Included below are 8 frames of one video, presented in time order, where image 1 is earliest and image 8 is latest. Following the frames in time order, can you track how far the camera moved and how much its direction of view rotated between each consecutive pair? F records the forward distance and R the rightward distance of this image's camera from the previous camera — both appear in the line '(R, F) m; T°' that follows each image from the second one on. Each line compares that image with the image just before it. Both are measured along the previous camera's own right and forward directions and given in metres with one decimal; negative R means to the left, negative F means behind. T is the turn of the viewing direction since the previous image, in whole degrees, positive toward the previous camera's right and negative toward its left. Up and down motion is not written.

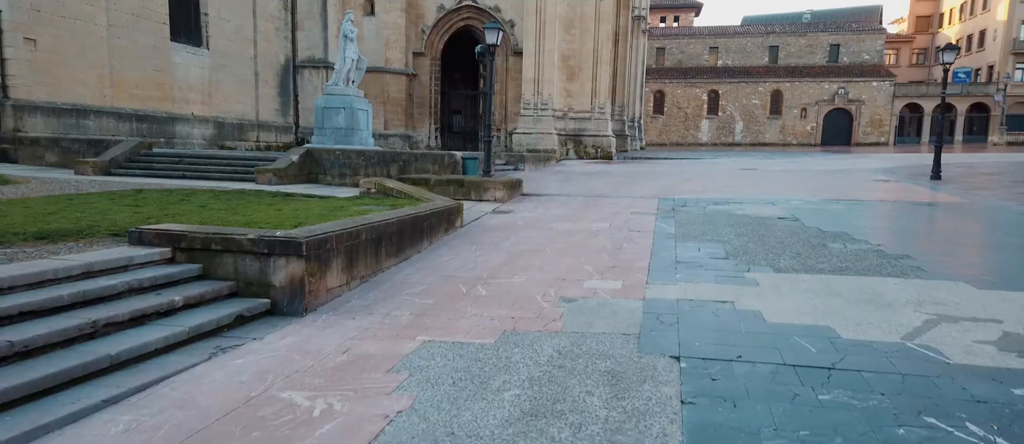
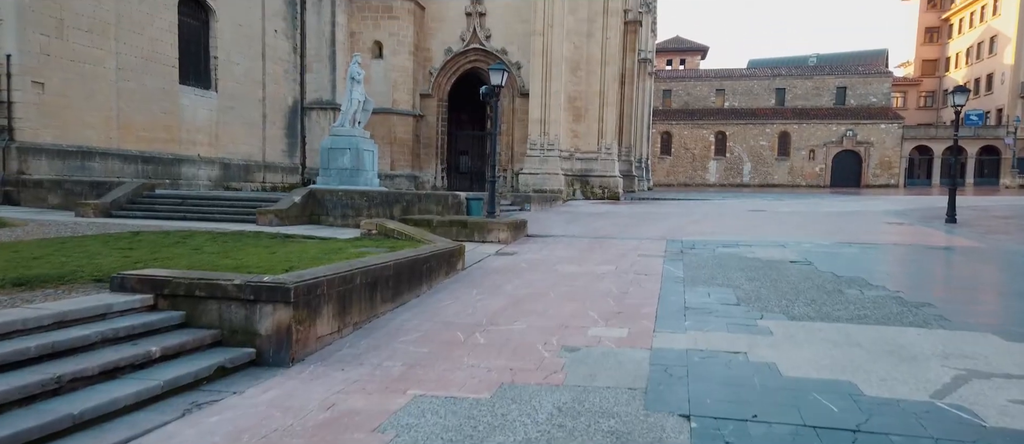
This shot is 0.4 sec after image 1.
(0.0, +0.2) m; -1°
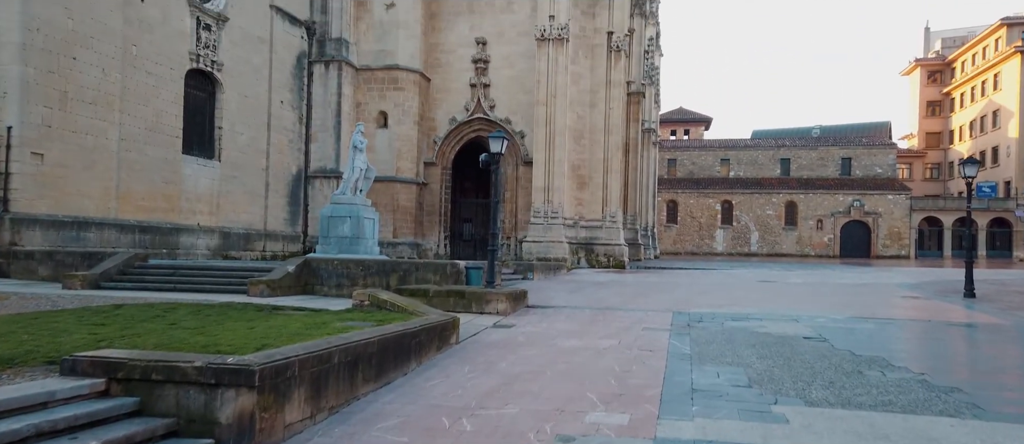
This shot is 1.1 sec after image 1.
(+0.1, +0.3) m; -1°
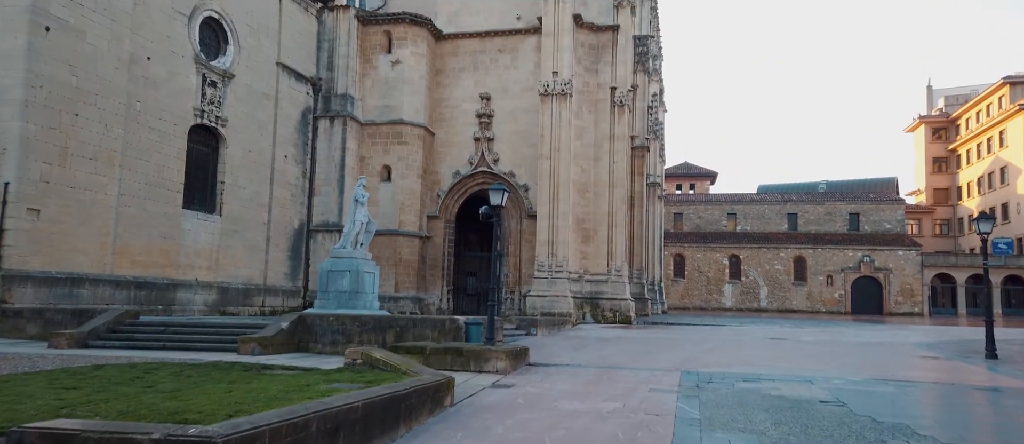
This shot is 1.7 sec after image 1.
(+0.1, +0.3) m; 0°
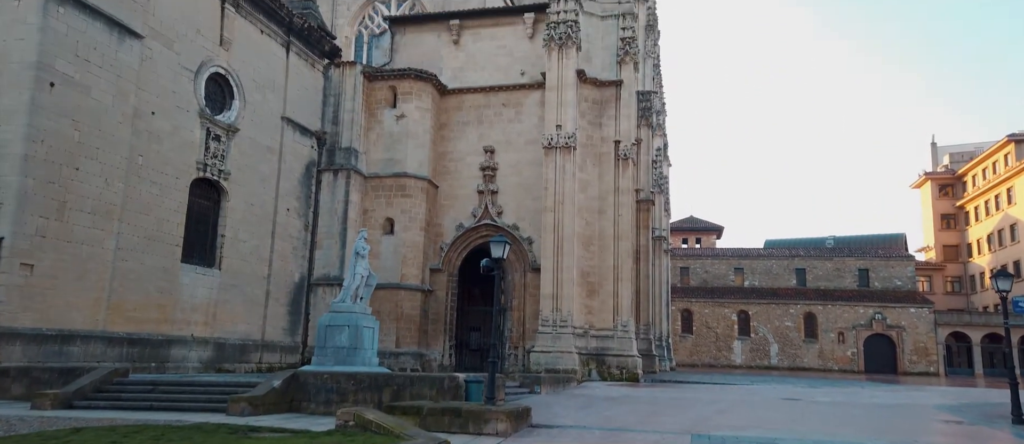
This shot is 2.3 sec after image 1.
(+0.1, +0.3) m; 0°
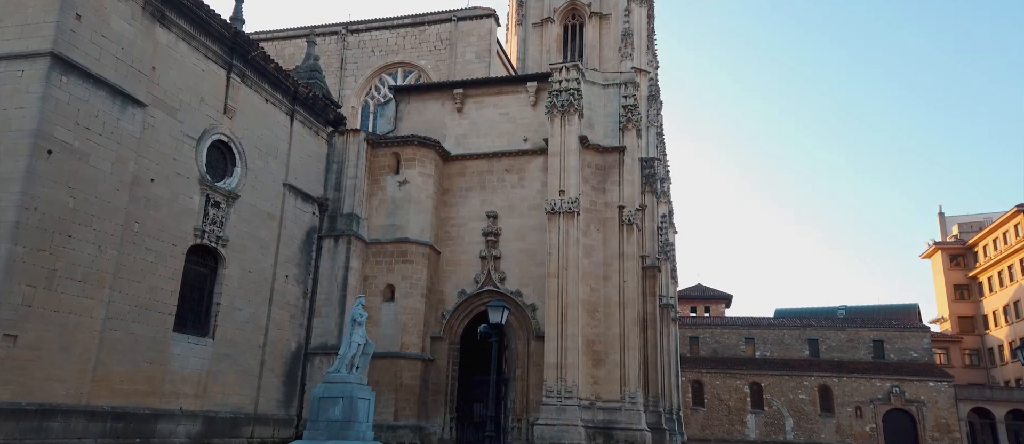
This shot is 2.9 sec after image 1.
(+0.1, +0.4) m; -1°
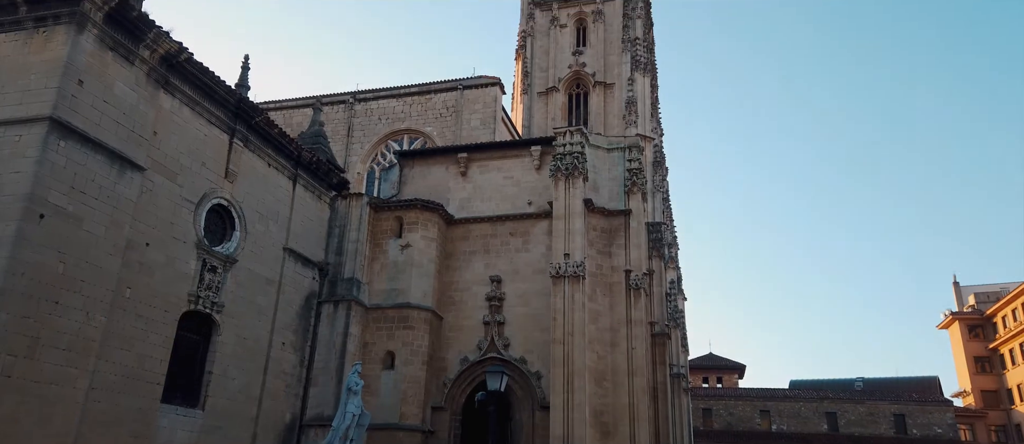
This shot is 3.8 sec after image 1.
(+0.1, +0.5) m; -1°
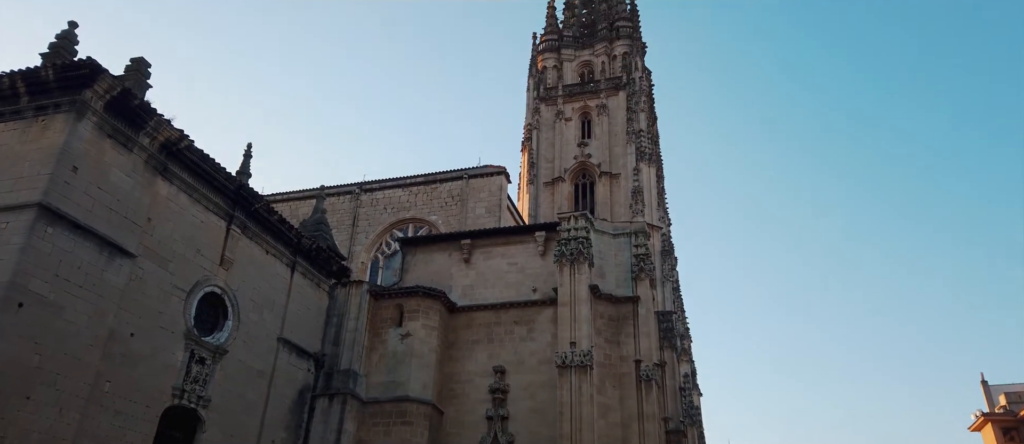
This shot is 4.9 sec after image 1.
(+0.1, +0.7) m; -1°
